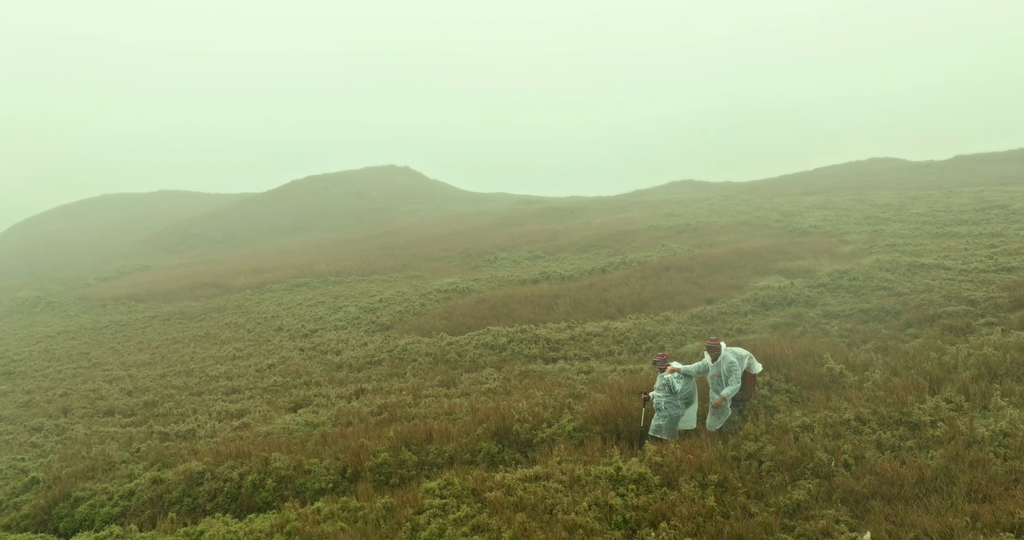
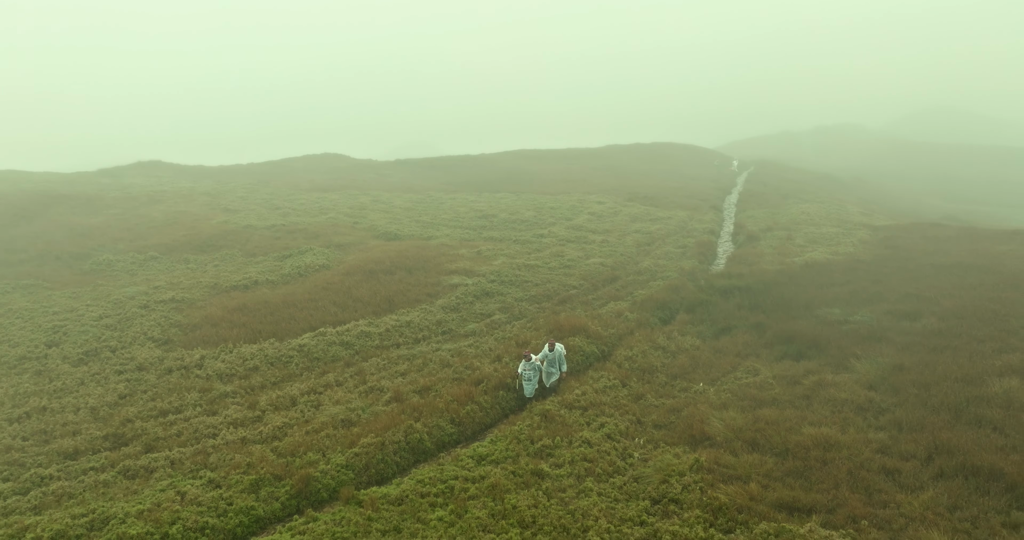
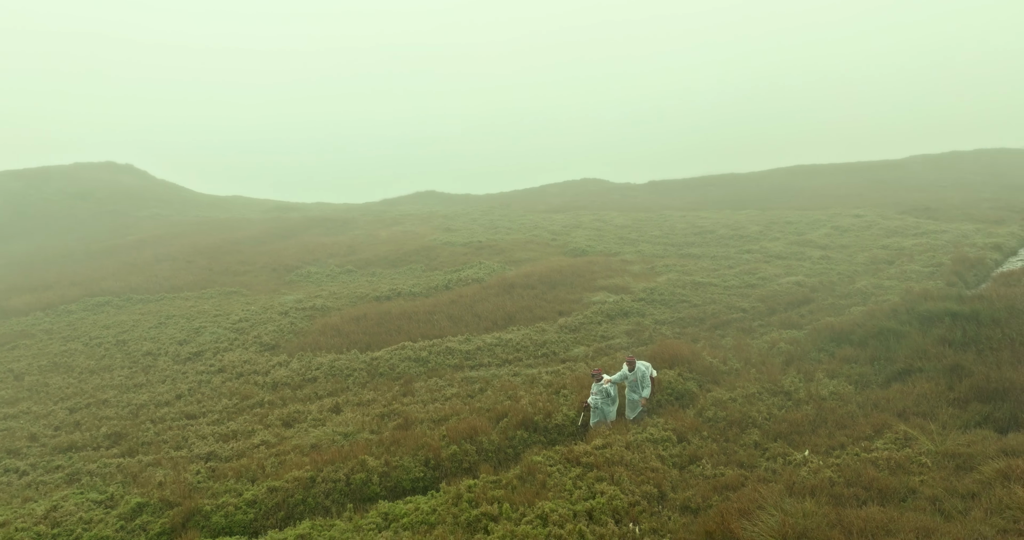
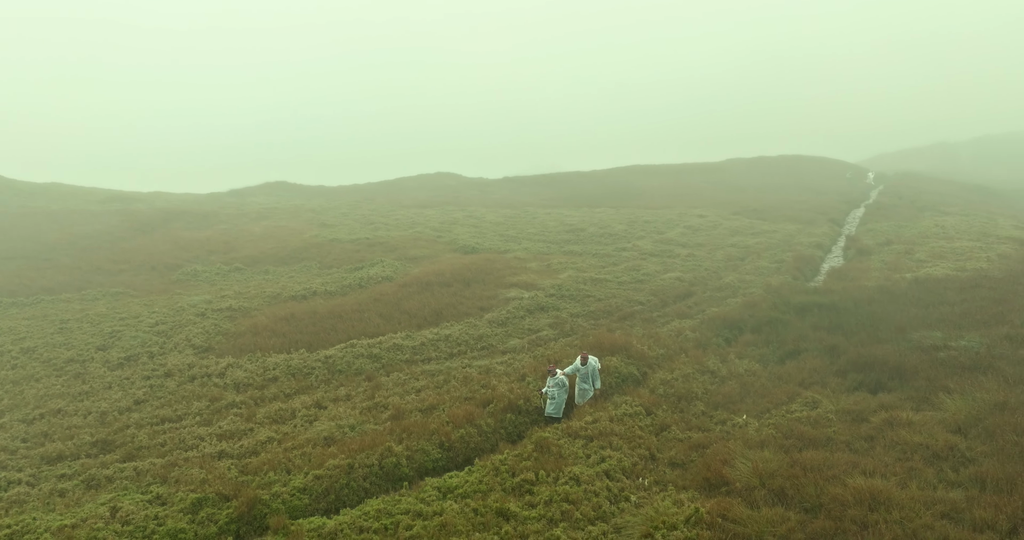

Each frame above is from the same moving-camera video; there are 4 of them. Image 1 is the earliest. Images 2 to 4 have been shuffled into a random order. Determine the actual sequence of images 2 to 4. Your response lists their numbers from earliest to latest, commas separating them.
3, 4, 2
